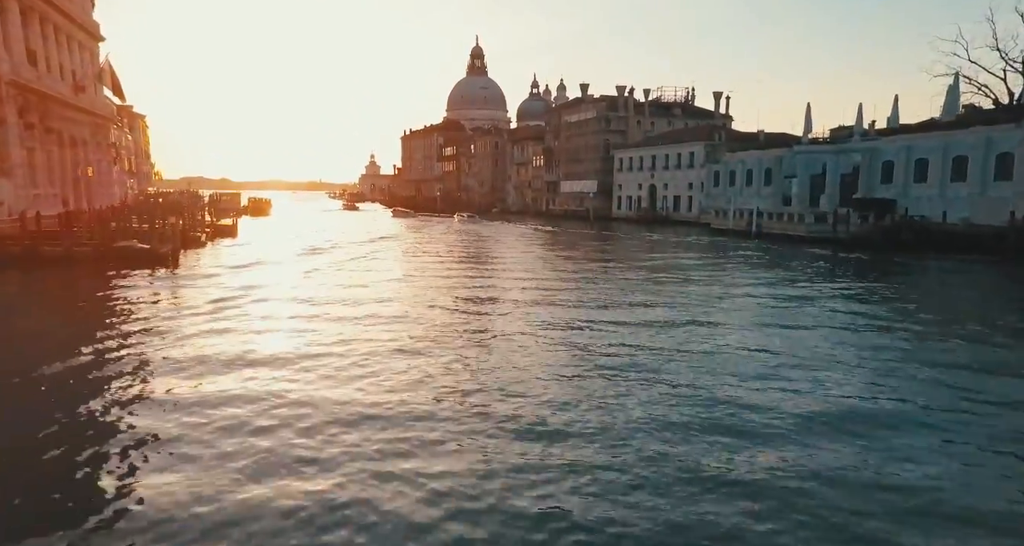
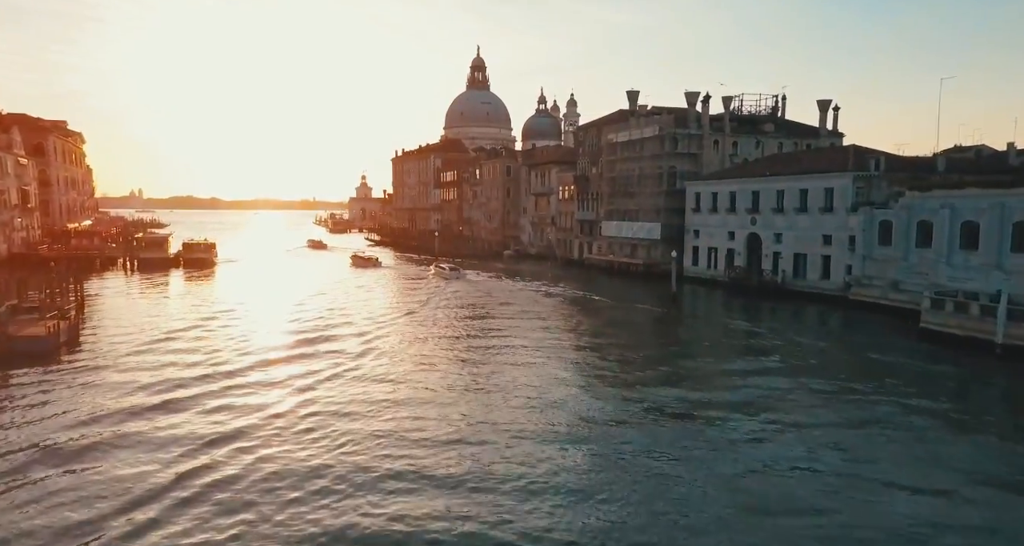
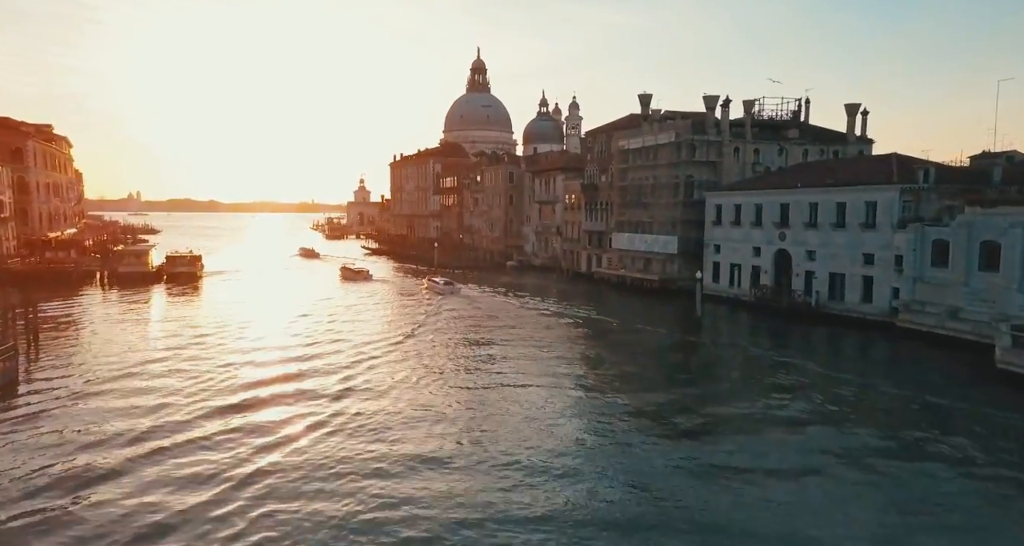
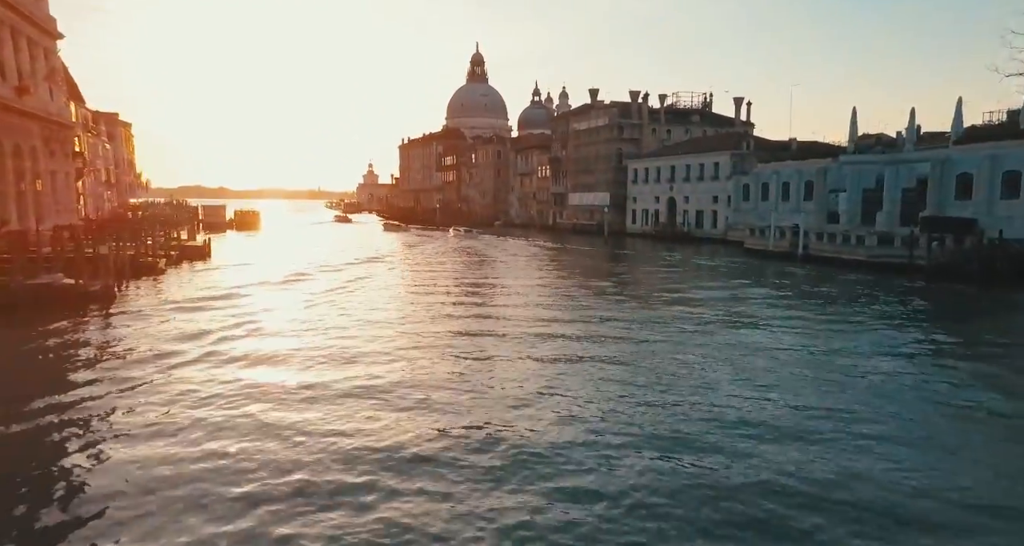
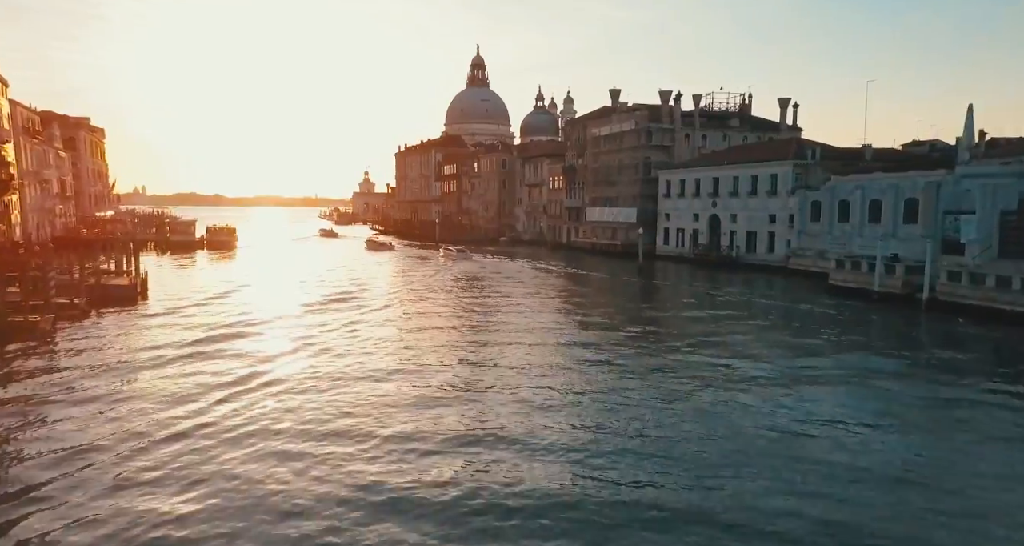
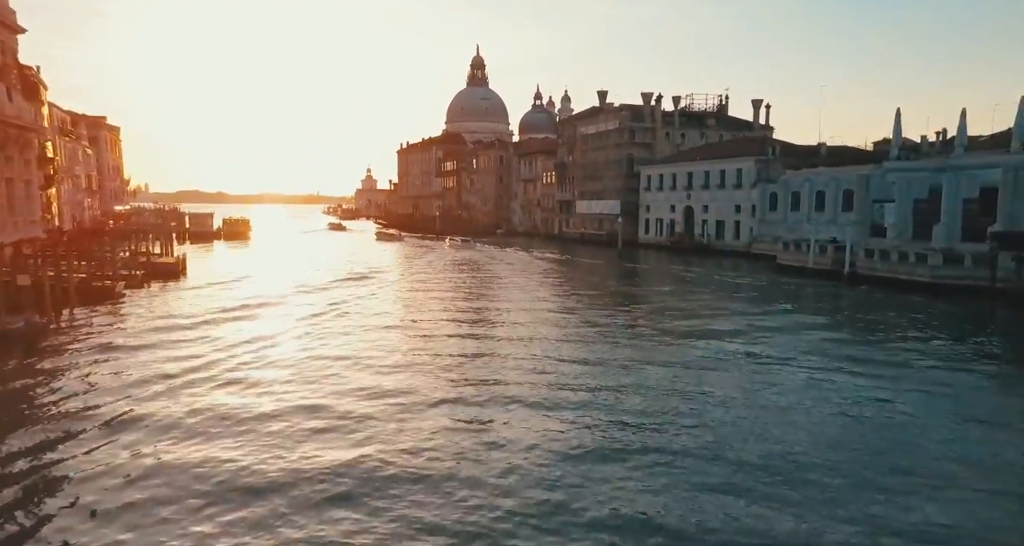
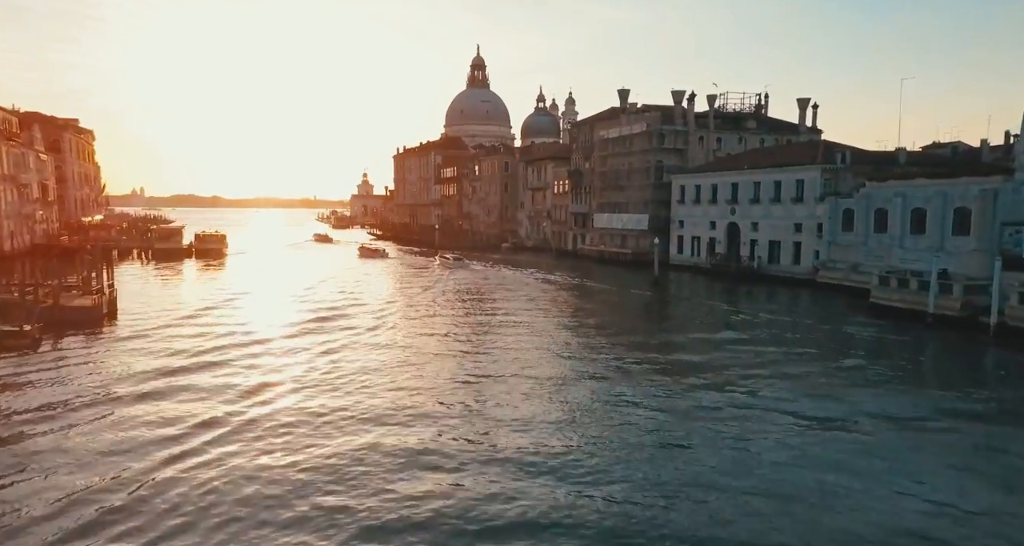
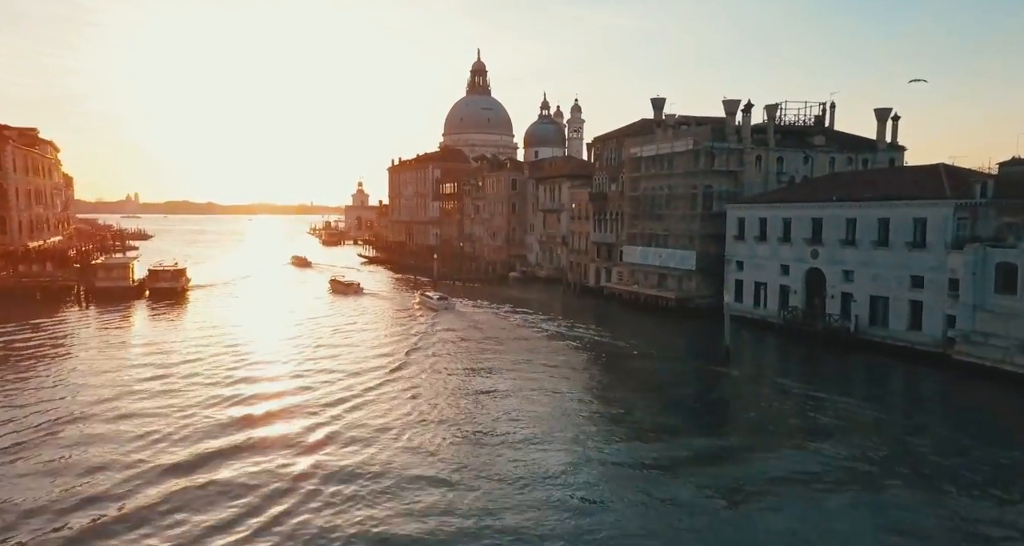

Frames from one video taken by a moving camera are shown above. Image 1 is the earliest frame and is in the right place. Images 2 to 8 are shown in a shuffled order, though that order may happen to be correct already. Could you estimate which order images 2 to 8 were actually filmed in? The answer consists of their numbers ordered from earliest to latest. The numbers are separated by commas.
4, 6, 5, 7, 2, 3, 8
